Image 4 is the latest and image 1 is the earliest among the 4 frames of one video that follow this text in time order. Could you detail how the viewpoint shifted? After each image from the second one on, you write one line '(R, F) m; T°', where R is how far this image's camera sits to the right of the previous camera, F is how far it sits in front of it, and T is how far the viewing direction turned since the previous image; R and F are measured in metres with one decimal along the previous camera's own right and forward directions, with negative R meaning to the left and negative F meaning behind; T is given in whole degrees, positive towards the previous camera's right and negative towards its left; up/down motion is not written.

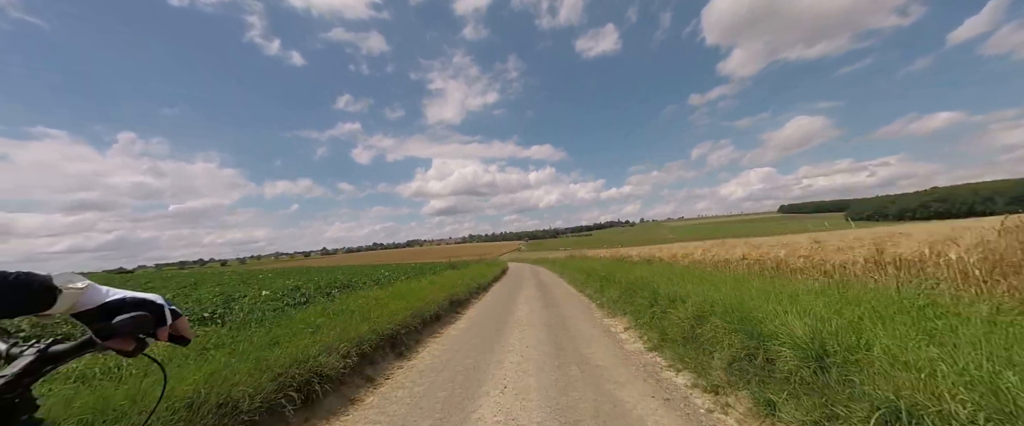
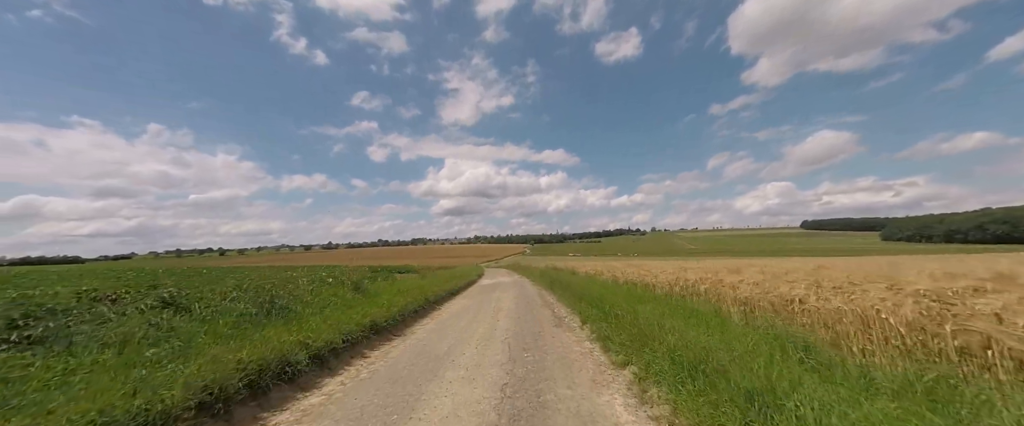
(+0.4, +12.1) m; -1°
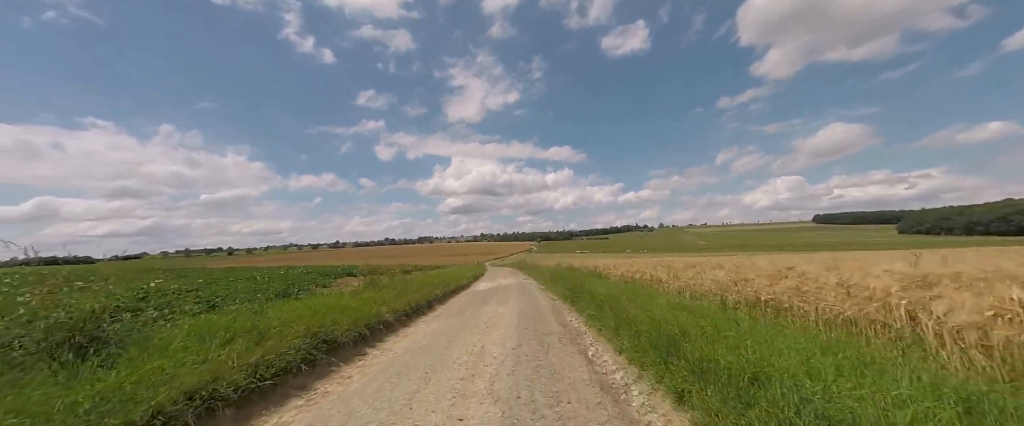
(0.0, +0.3) m; -1°
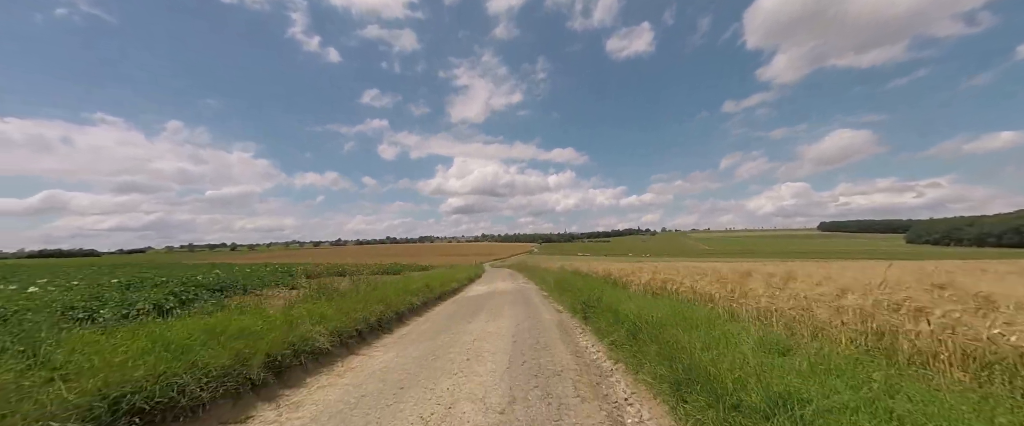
(0.0, +1.1) m; 0°
